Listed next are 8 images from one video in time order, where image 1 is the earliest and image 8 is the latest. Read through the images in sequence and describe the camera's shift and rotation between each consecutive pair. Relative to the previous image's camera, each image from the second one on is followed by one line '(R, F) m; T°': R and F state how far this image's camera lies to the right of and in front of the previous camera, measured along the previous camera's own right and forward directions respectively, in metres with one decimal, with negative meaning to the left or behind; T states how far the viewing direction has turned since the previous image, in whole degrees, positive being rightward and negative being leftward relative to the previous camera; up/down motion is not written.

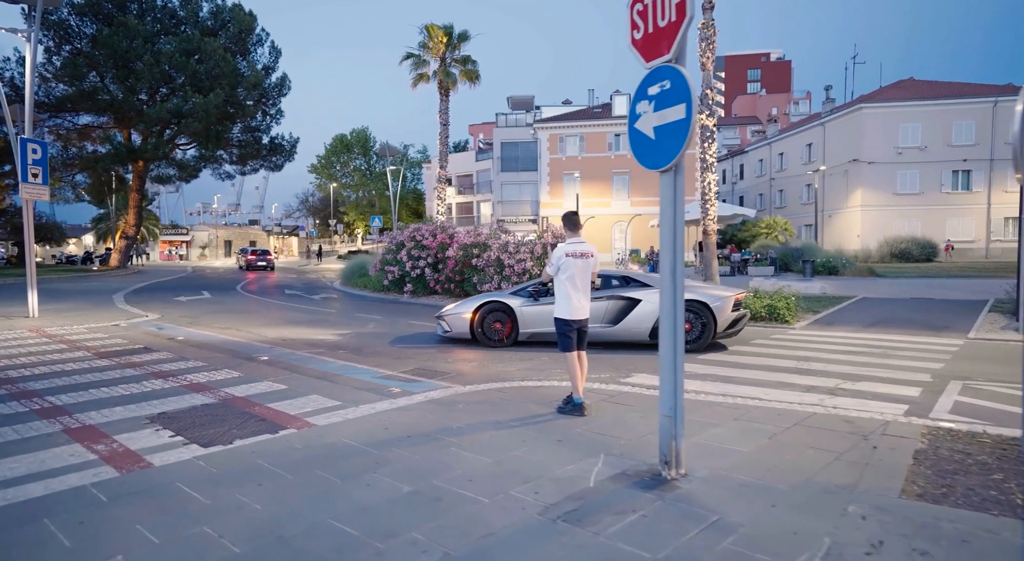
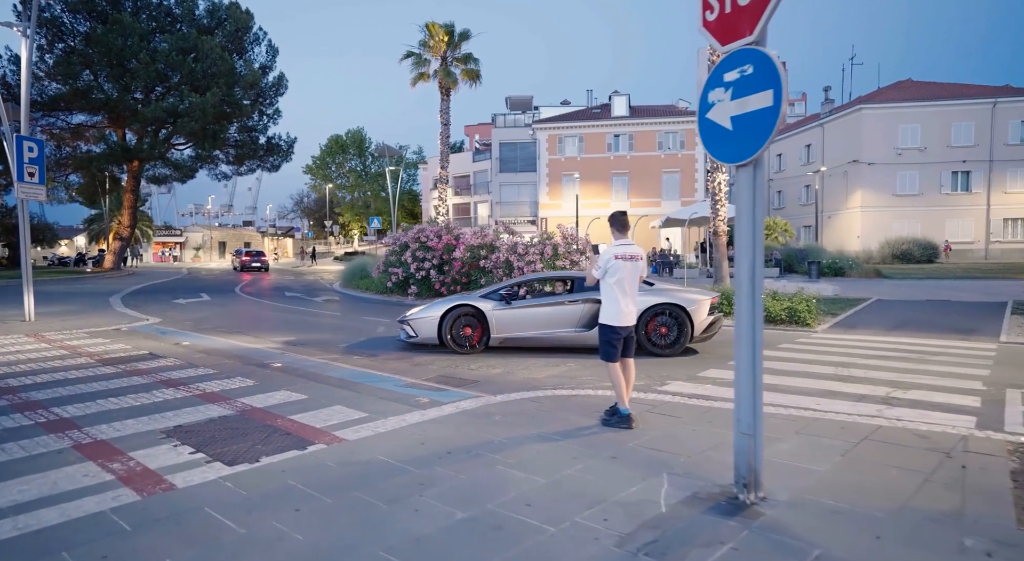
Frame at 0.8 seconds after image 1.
(-0.4, +0.4) m; 0°
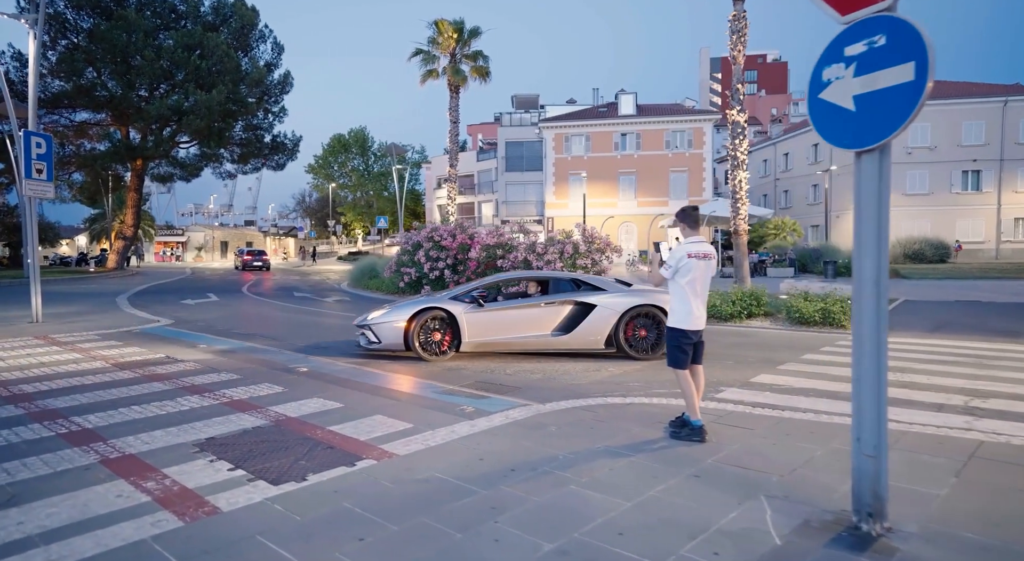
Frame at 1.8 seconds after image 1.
(-0.5, +0.4) m; 0°
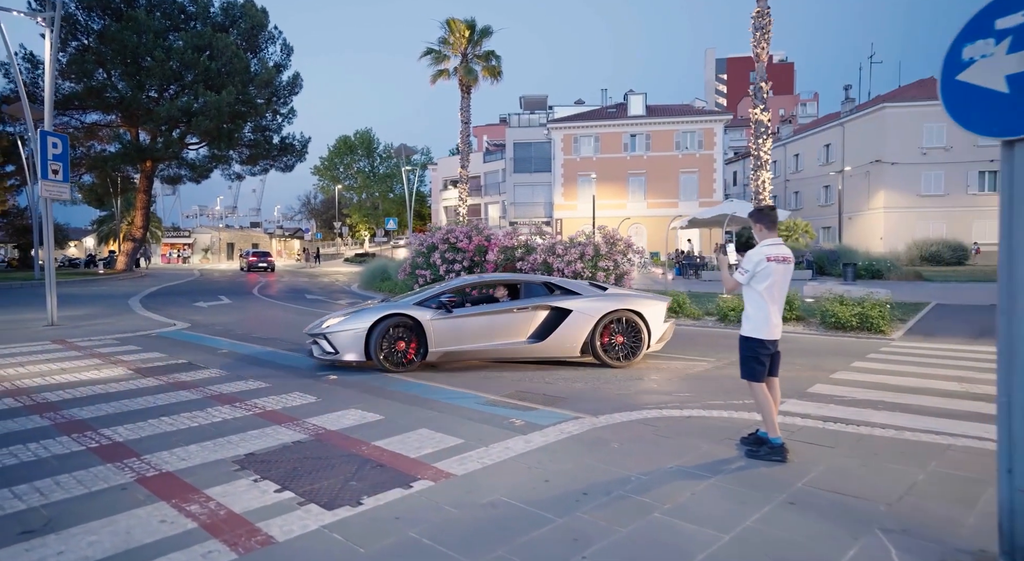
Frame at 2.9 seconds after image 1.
(-0.4, +0.4) m; 0°
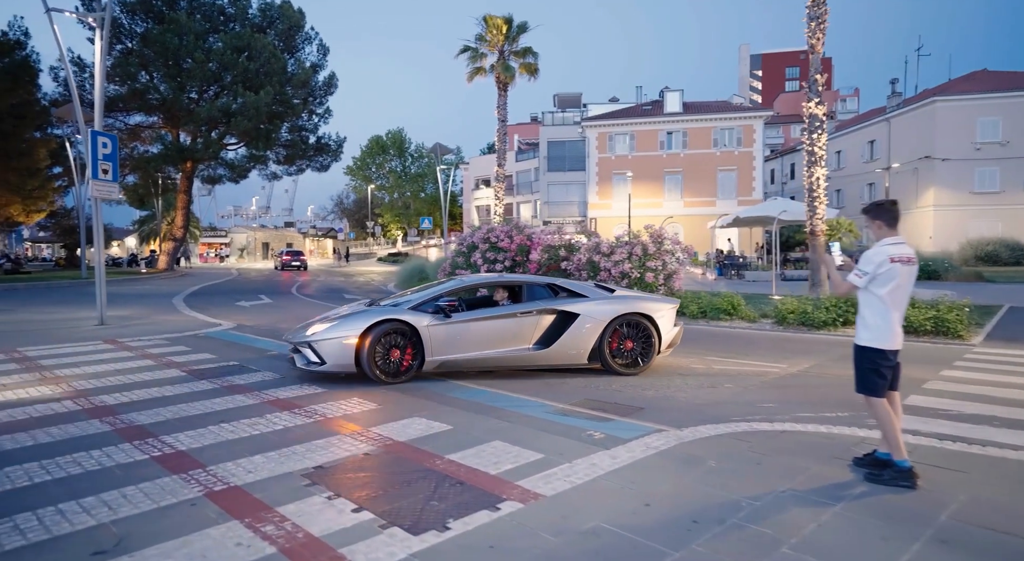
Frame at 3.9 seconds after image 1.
(-0.4, +0.4) m; -3°
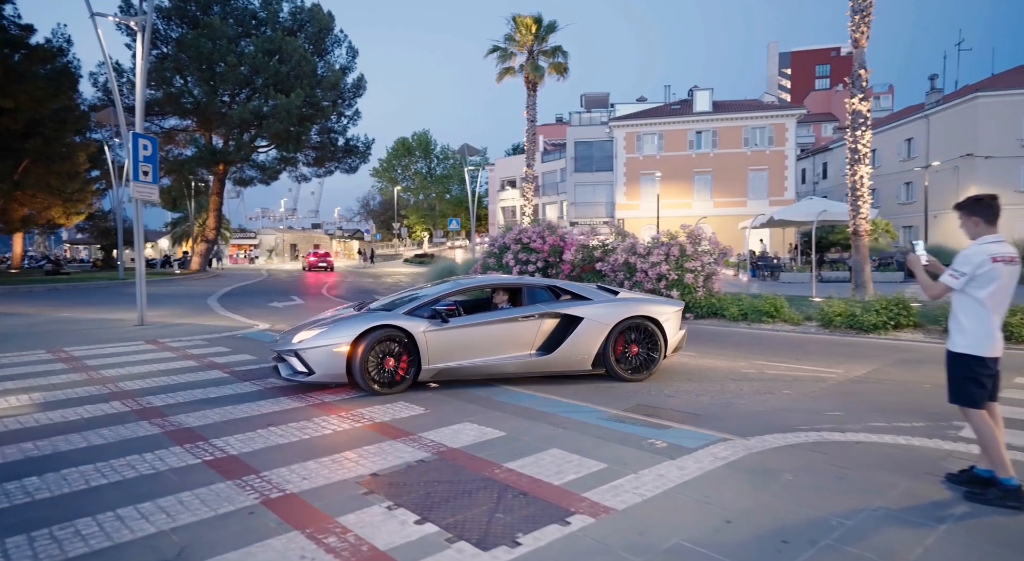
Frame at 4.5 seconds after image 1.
(-0.3, +0.2) m; -2°
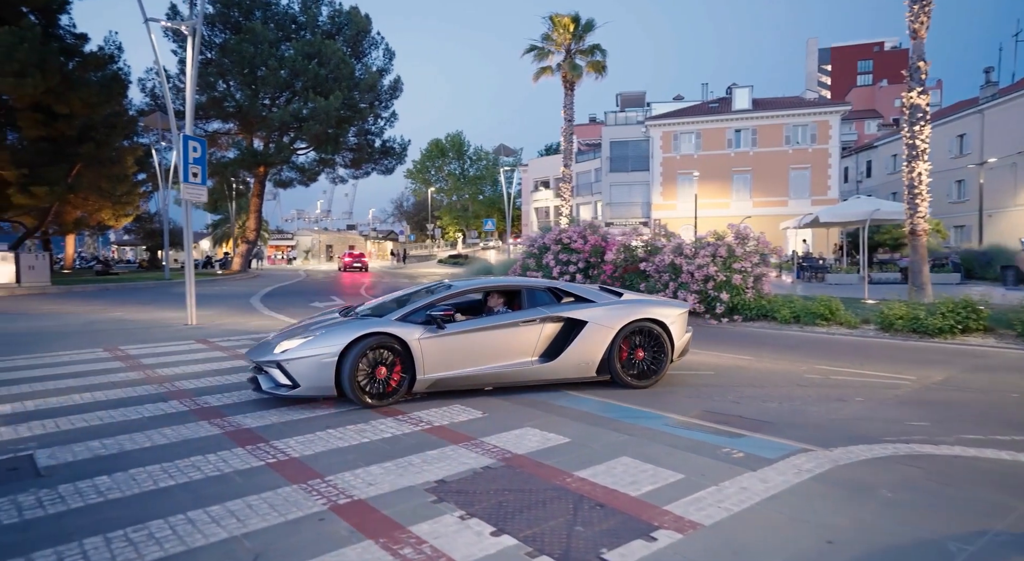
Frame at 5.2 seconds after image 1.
(-0.3, +0.2) m; -3°
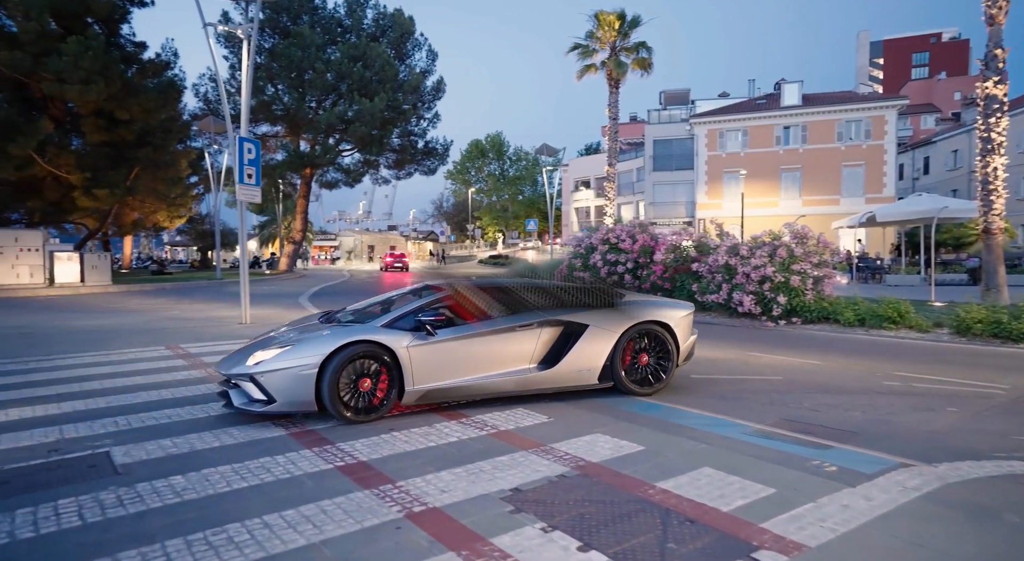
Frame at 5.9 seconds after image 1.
(-0.3, +0.2) m; -3°
